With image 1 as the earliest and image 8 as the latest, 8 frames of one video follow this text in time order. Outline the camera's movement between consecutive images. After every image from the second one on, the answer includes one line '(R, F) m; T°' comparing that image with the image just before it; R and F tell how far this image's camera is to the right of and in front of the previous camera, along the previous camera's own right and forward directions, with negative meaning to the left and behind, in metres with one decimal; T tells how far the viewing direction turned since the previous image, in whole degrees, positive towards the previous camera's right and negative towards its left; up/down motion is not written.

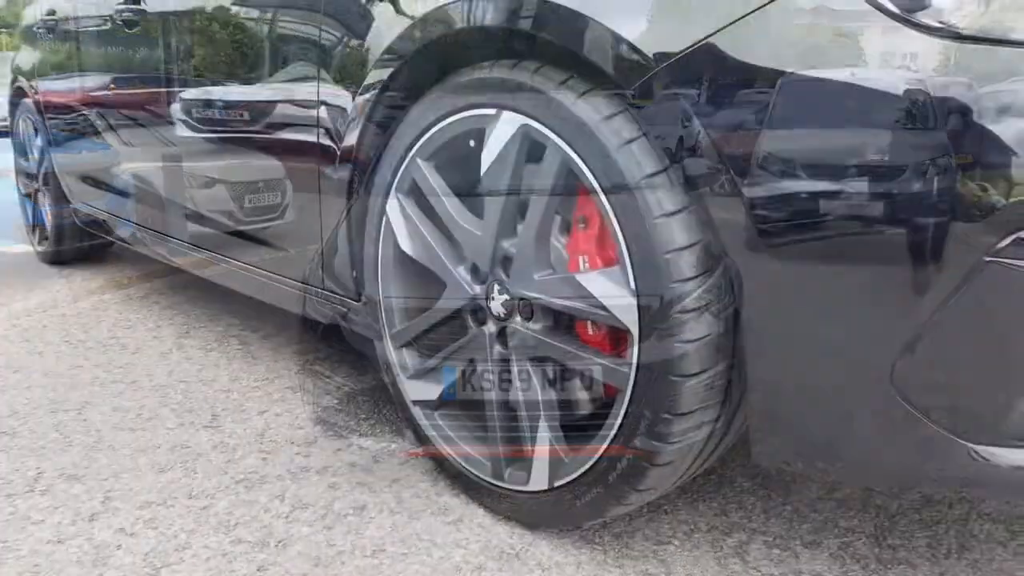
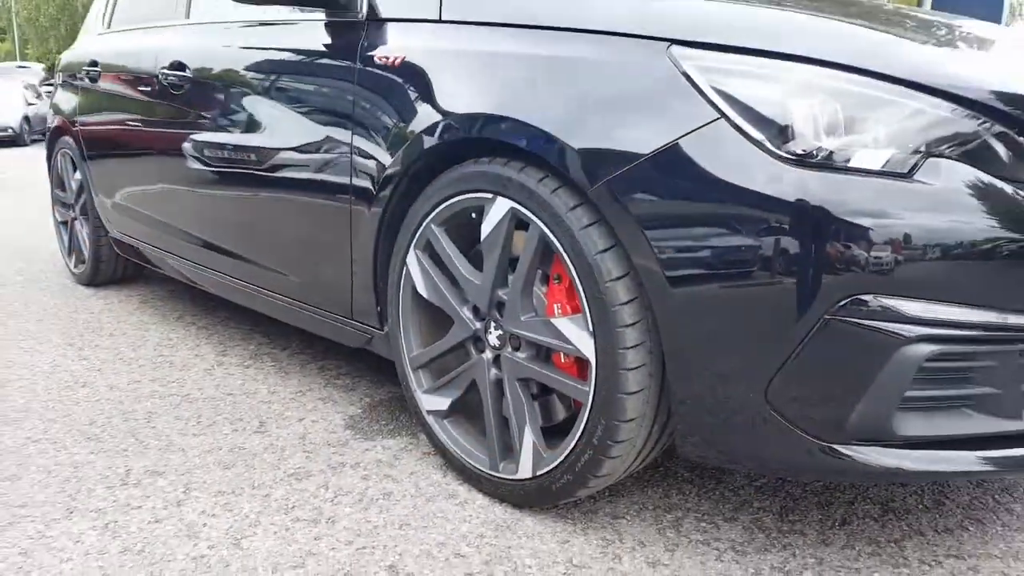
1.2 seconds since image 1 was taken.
(0.0, -0.4) m; +1°
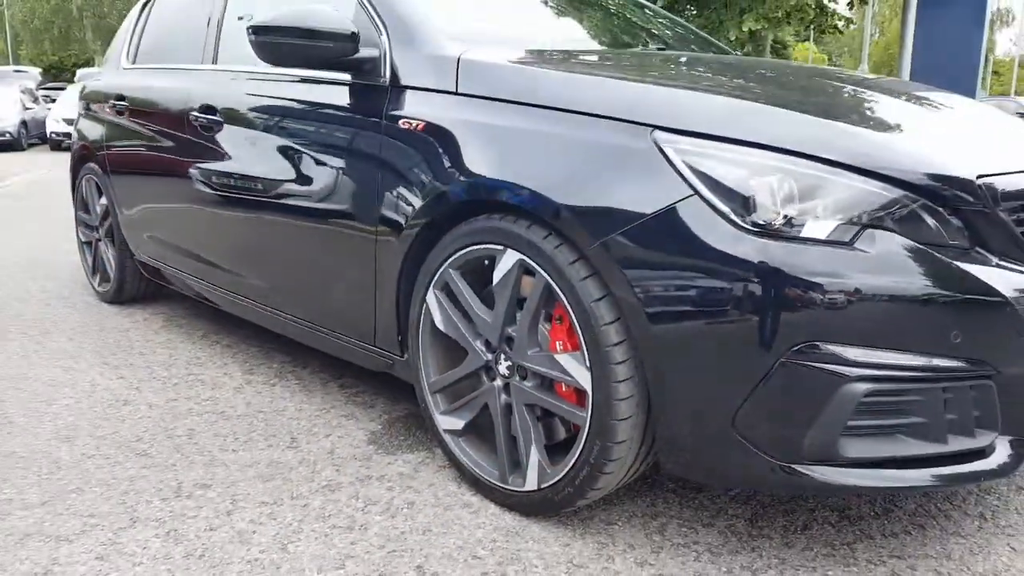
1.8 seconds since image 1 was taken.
(0.0, -0.3) m; 0°
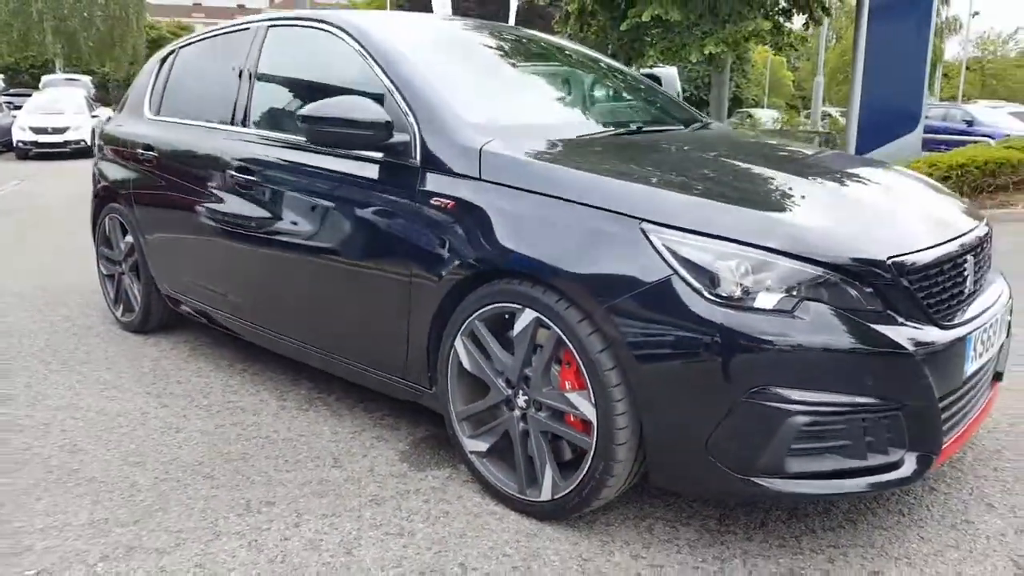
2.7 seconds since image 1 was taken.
(-0.2, -0.5) m; +3°
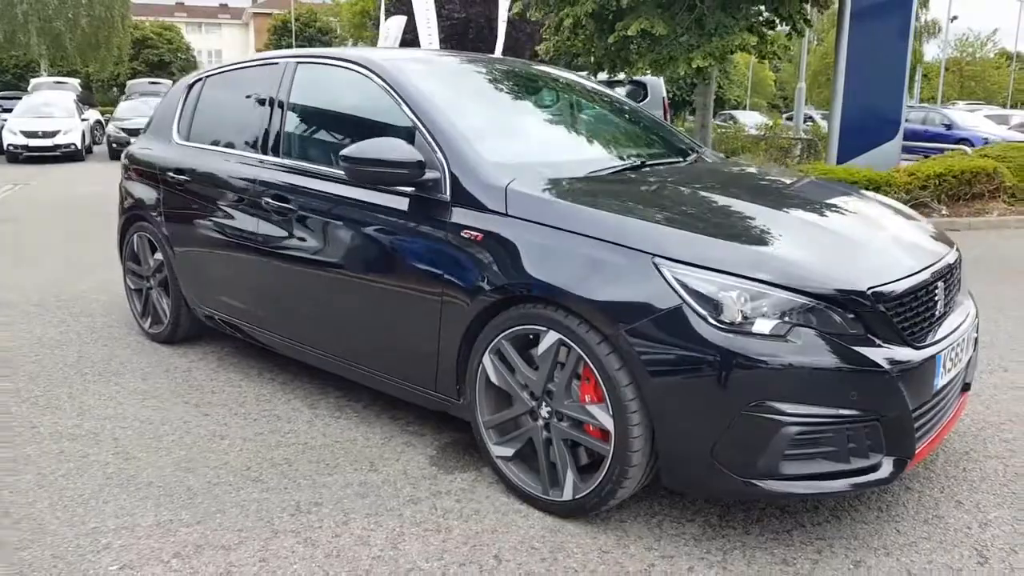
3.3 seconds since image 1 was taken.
(-0.2, -0.3) m; +1°
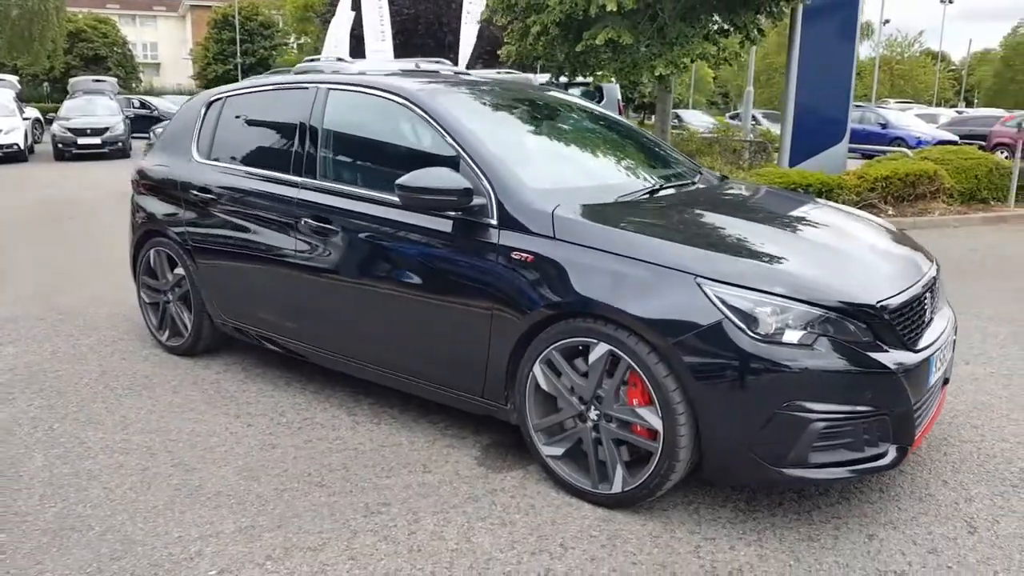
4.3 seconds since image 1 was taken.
(-0.5, -0.3) m; +4°
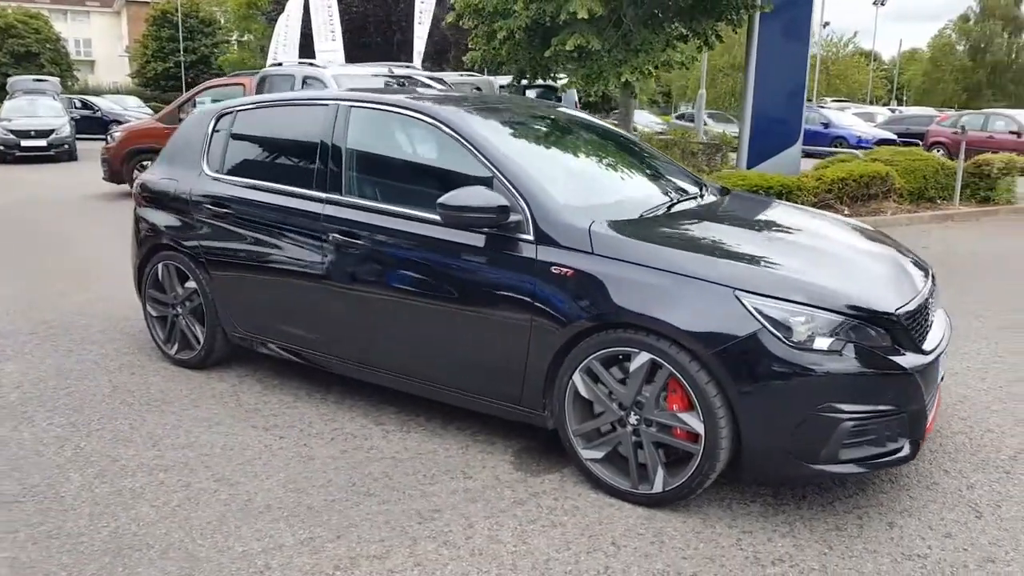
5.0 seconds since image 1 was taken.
(-0.4, -0.2) m; +4°
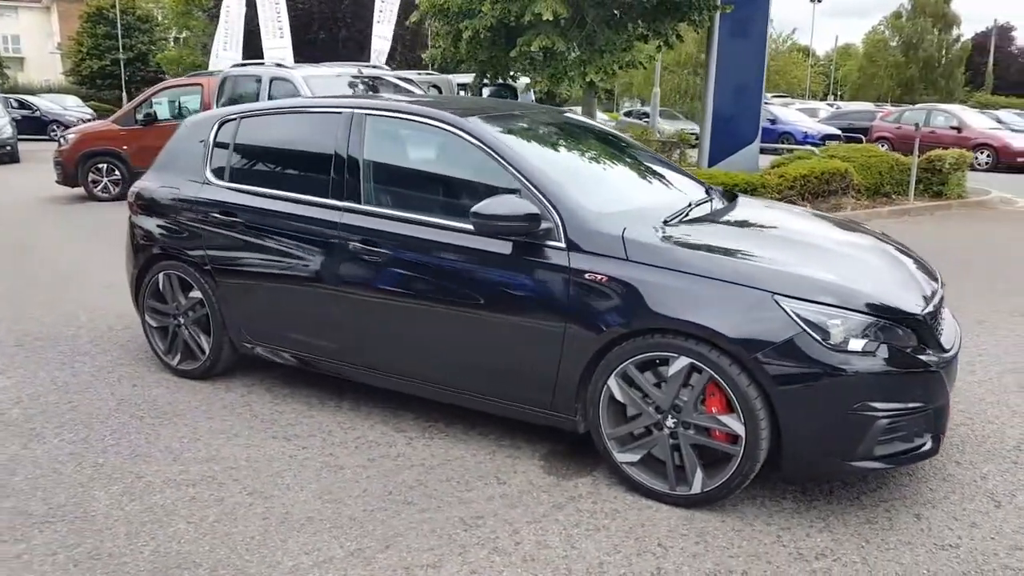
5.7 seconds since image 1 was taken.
(-0.4, 0.0) m; +4°
